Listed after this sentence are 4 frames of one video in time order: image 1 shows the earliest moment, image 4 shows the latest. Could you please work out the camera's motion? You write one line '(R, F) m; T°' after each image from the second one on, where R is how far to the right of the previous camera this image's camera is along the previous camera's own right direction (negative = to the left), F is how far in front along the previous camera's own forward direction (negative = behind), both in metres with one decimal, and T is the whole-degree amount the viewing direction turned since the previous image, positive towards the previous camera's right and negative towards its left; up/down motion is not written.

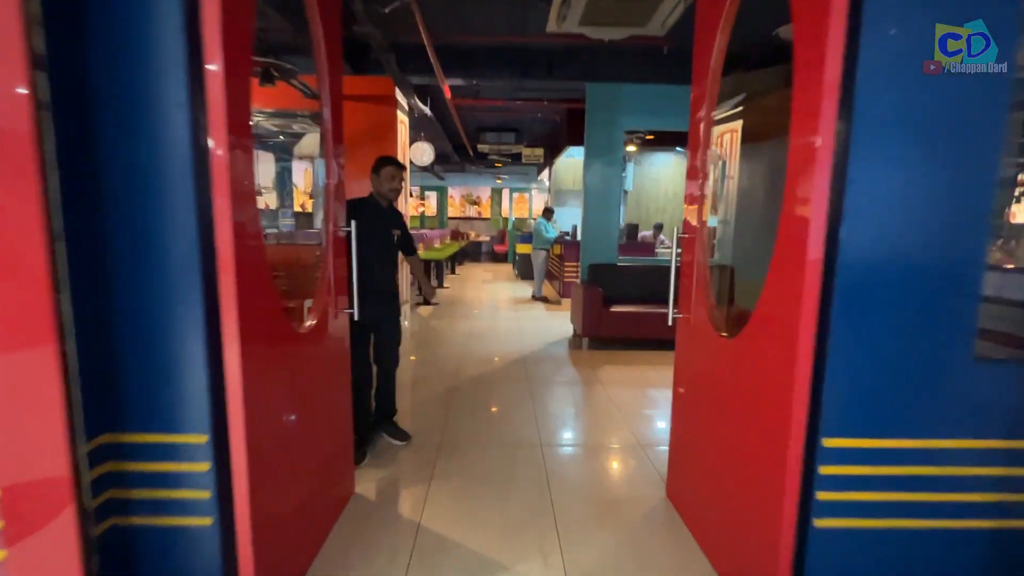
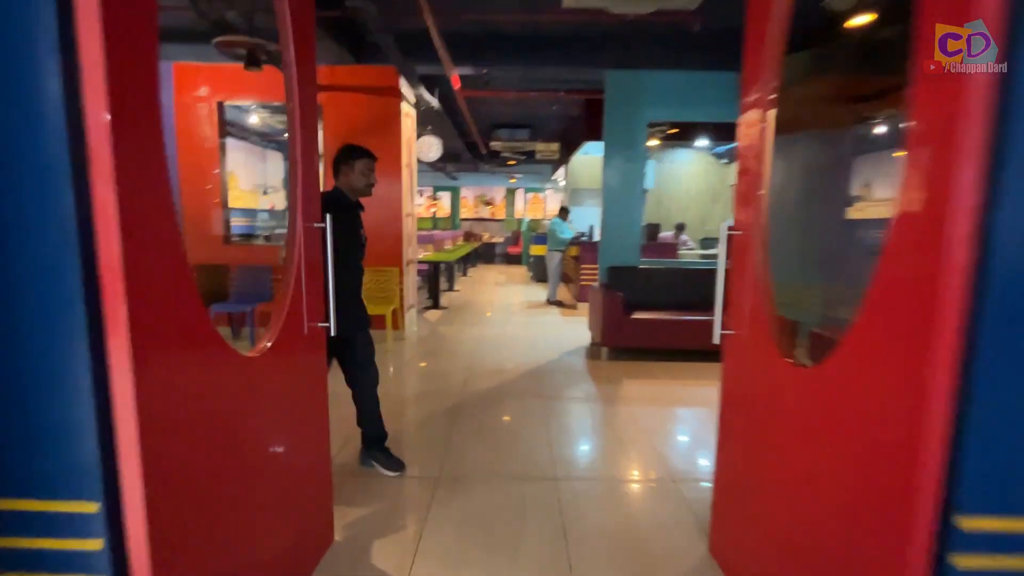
(0.0, +0.4) m; -2°
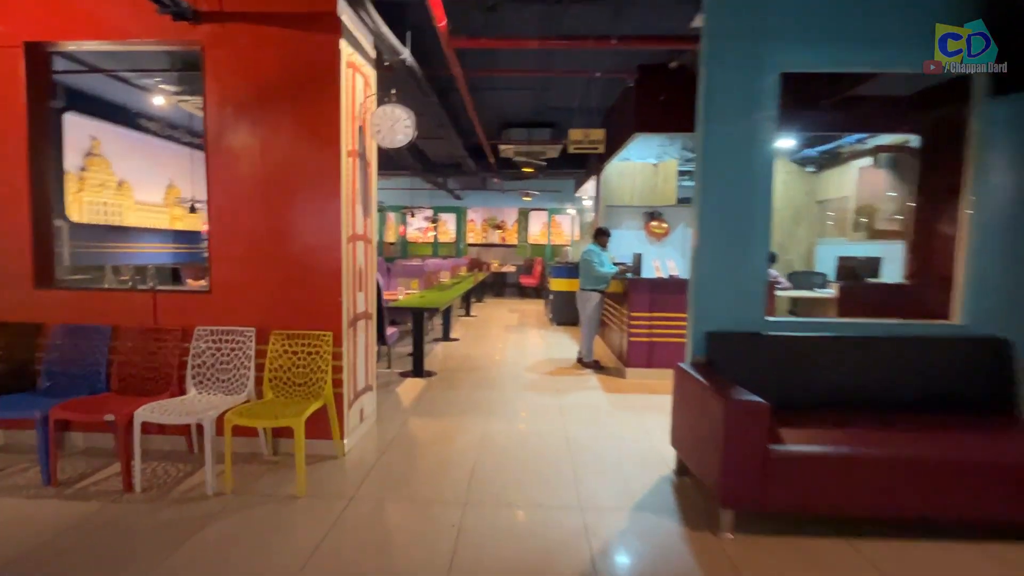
(-0.1, +2.6) m; -1°
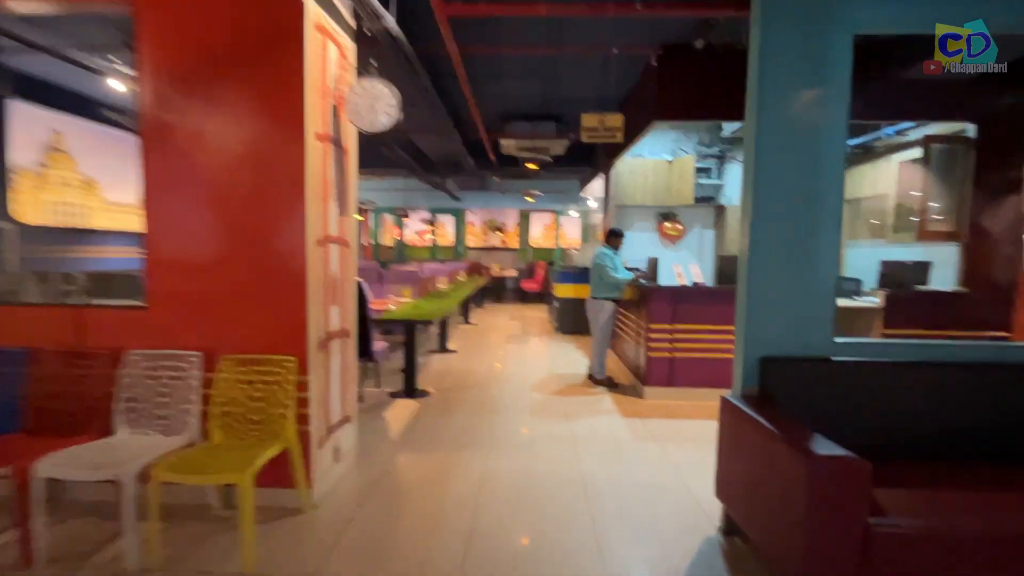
(0.0, +0.6) m; 0°
